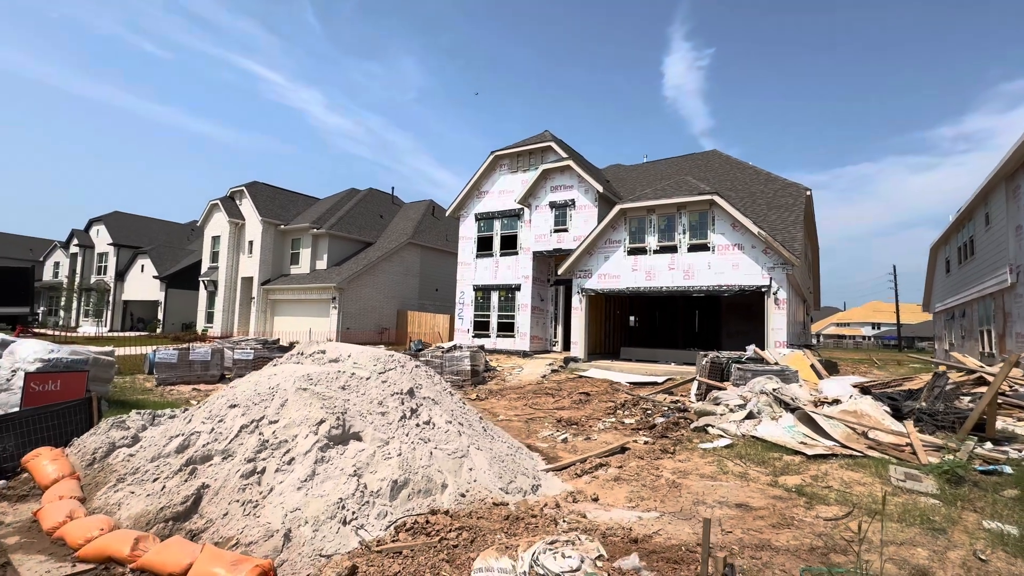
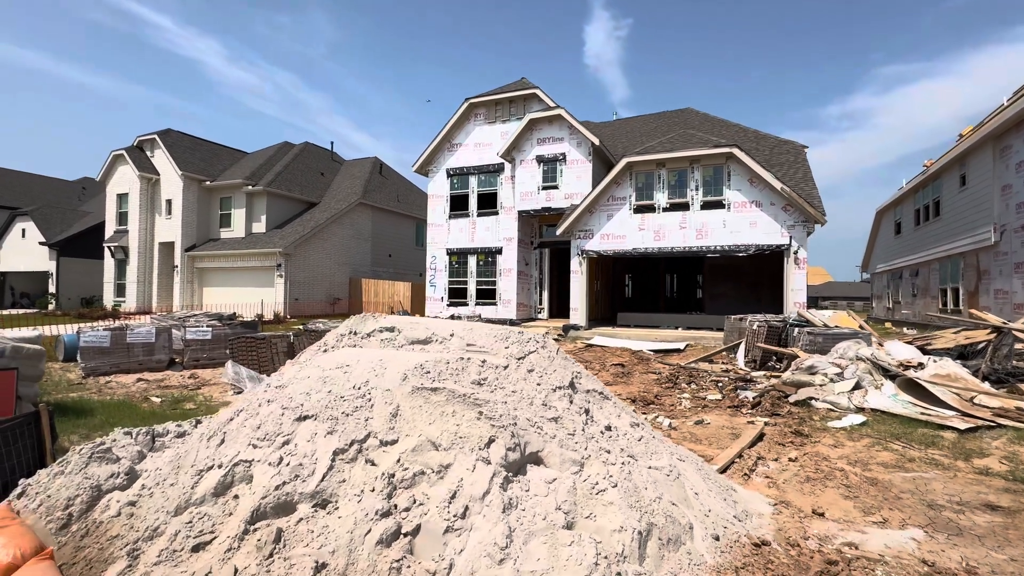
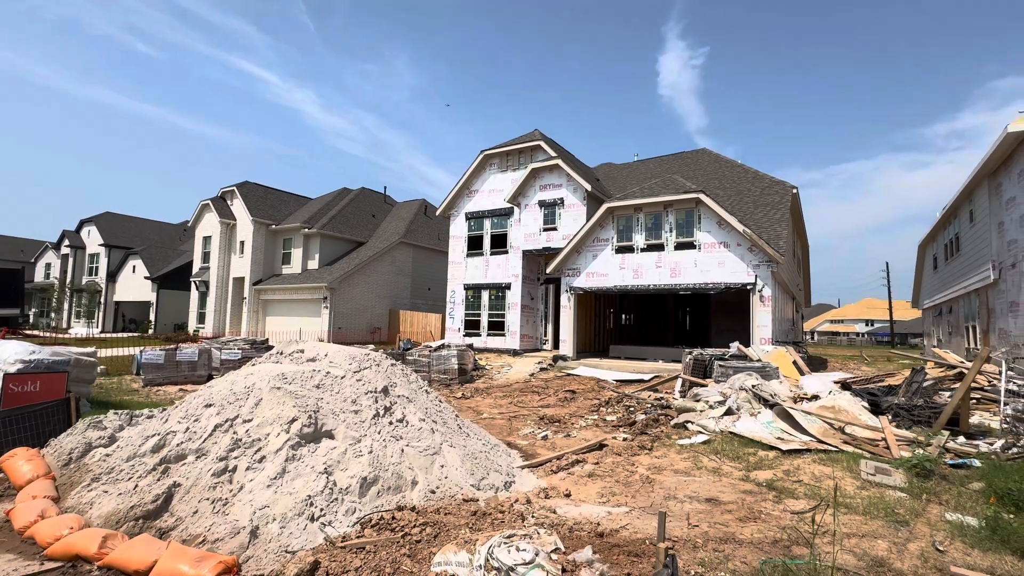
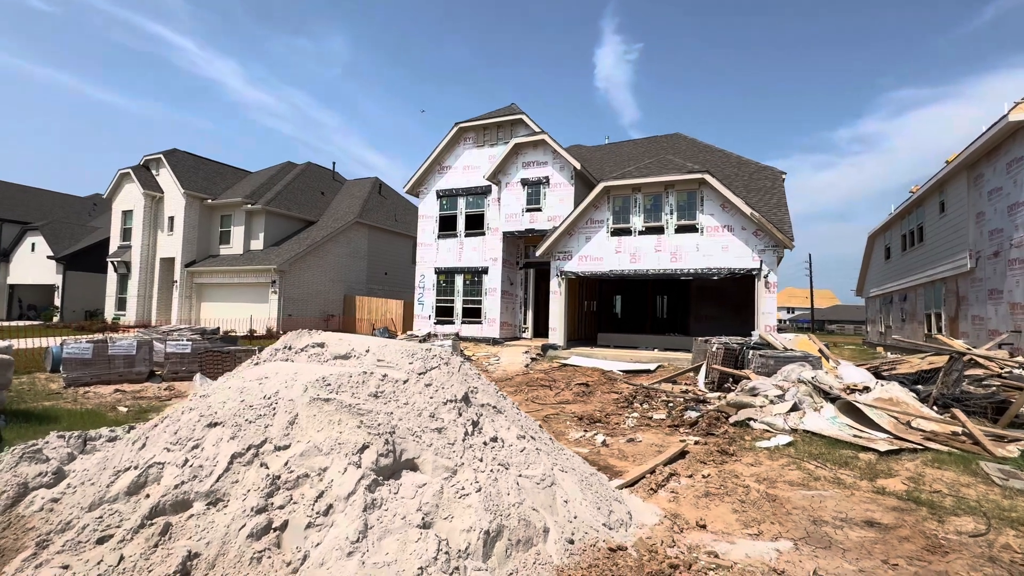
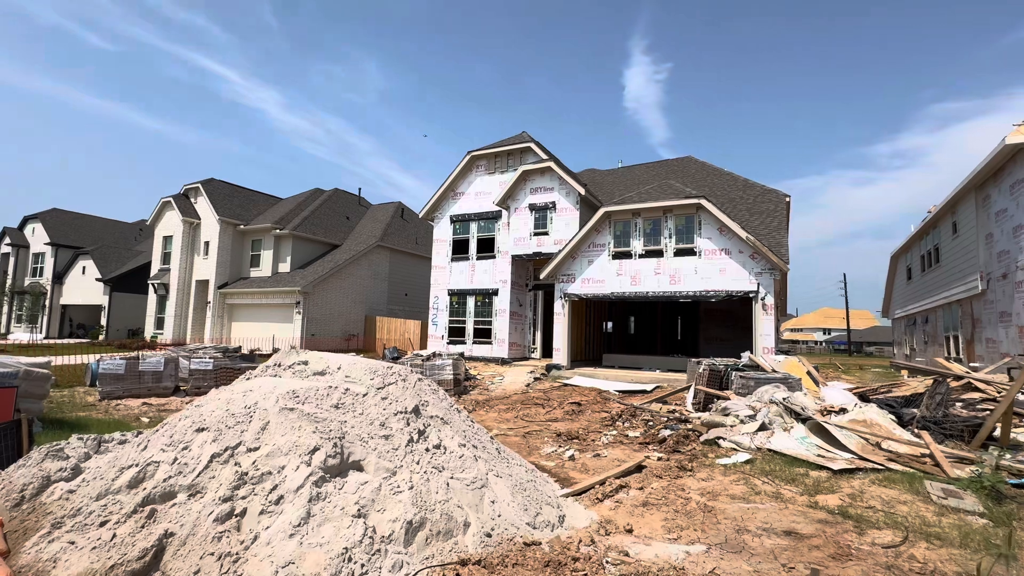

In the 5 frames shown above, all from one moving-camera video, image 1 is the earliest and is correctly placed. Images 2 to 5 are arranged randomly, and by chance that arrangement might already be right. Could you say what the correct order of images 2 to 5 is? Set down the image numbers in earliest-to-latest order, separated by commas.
3, 5, 4, 2
